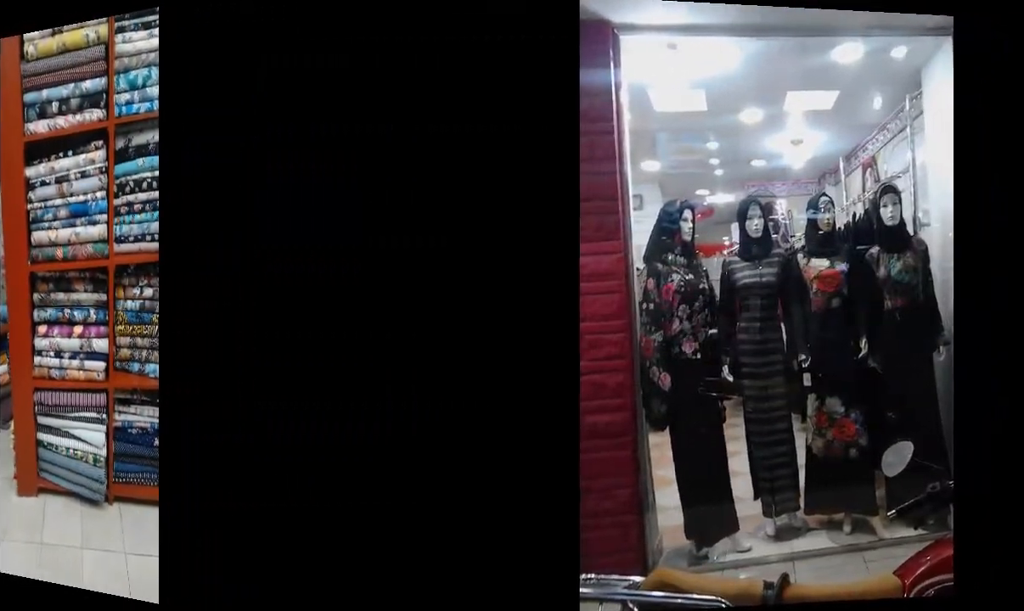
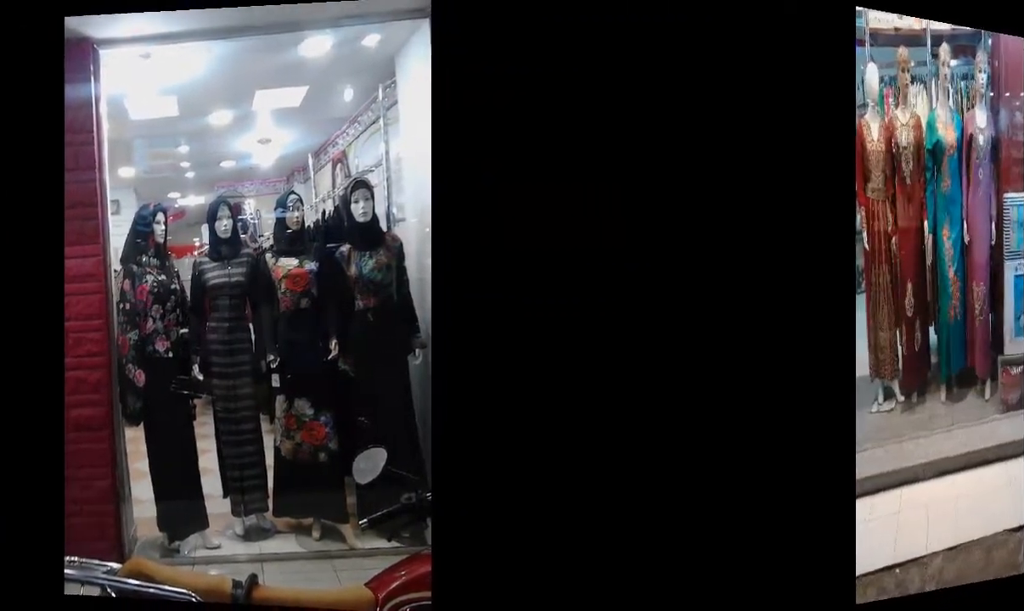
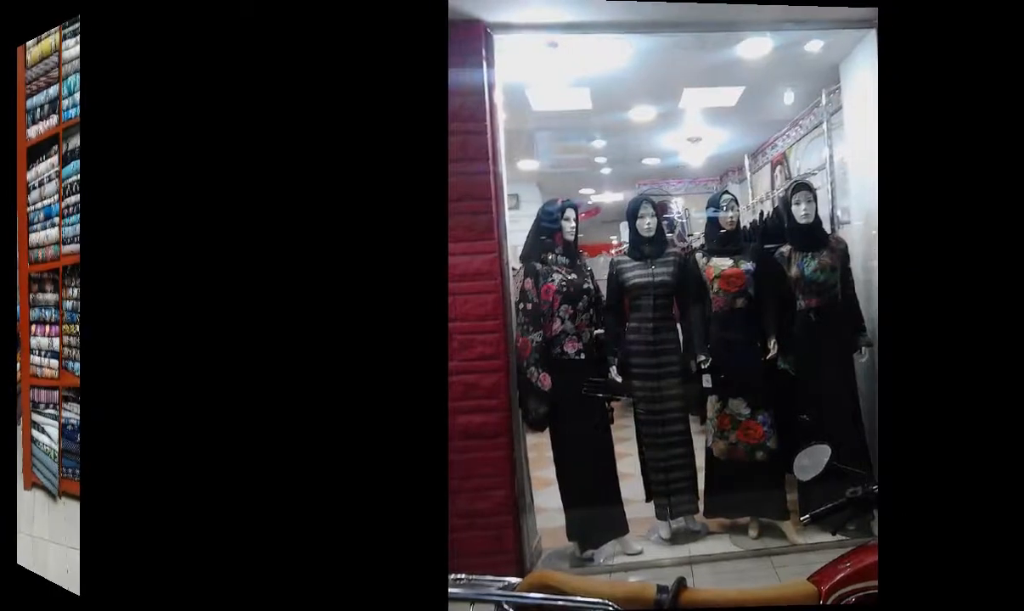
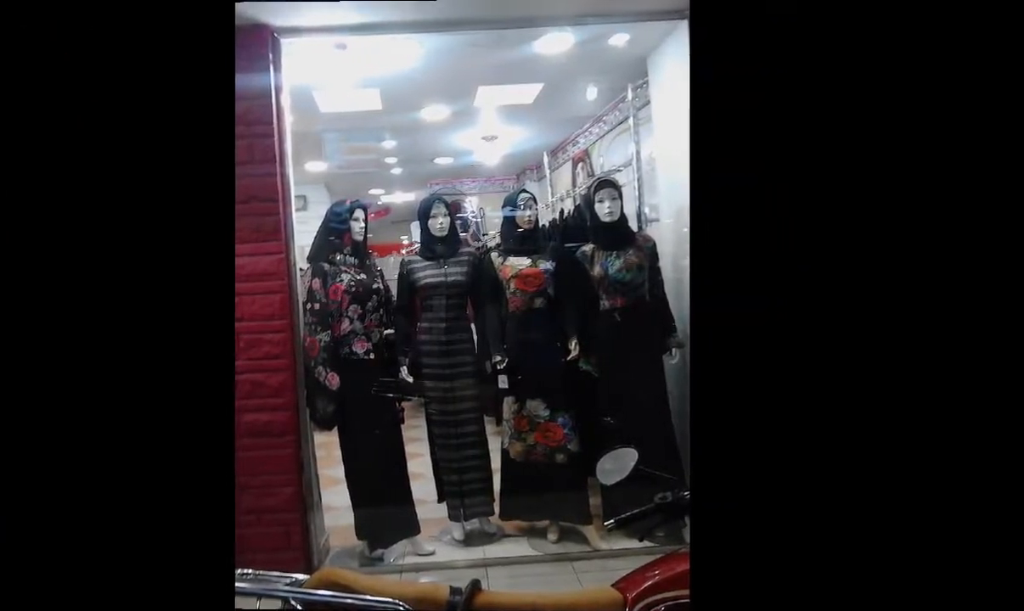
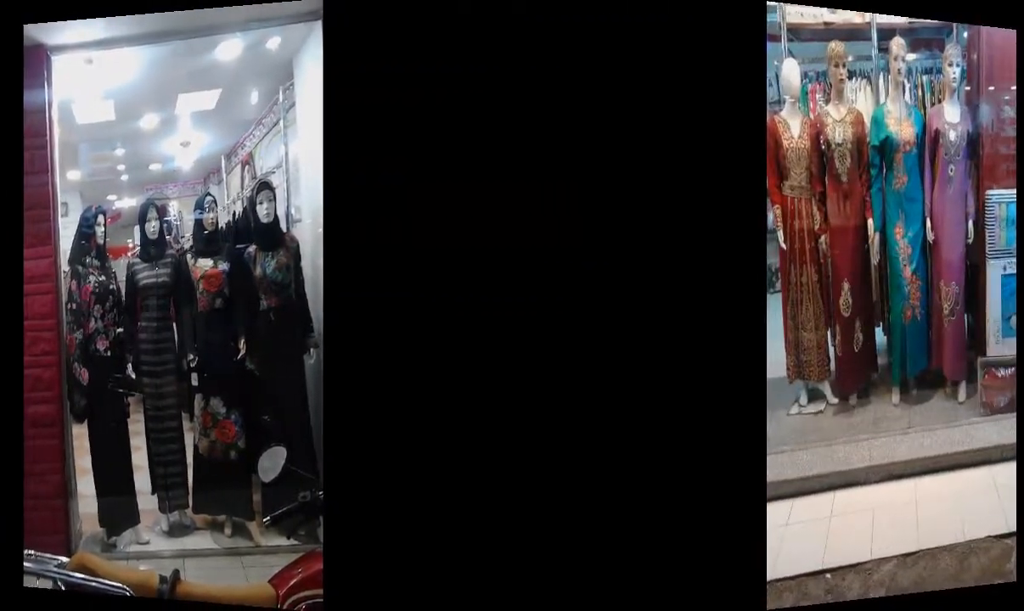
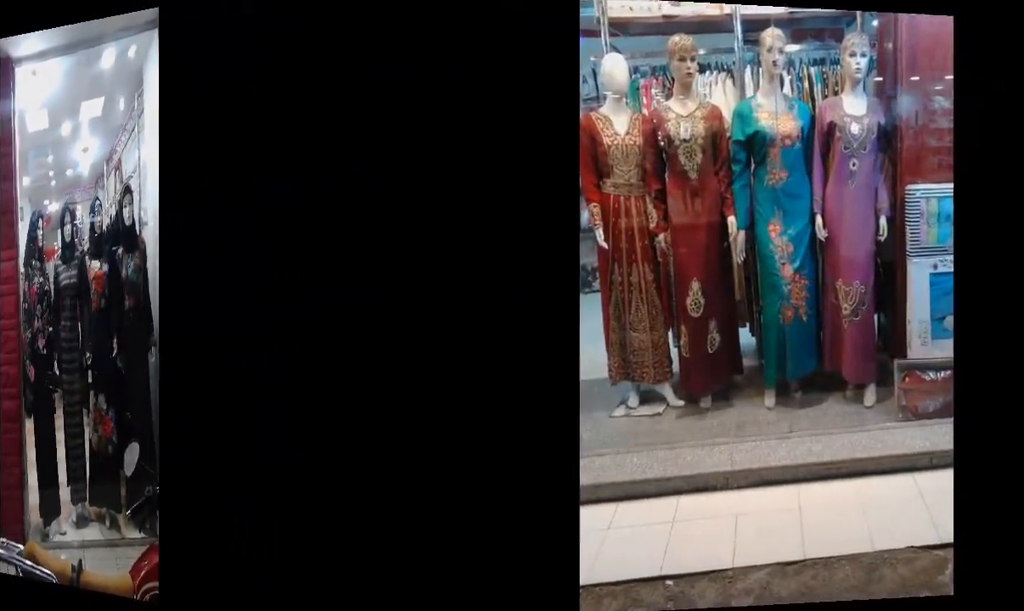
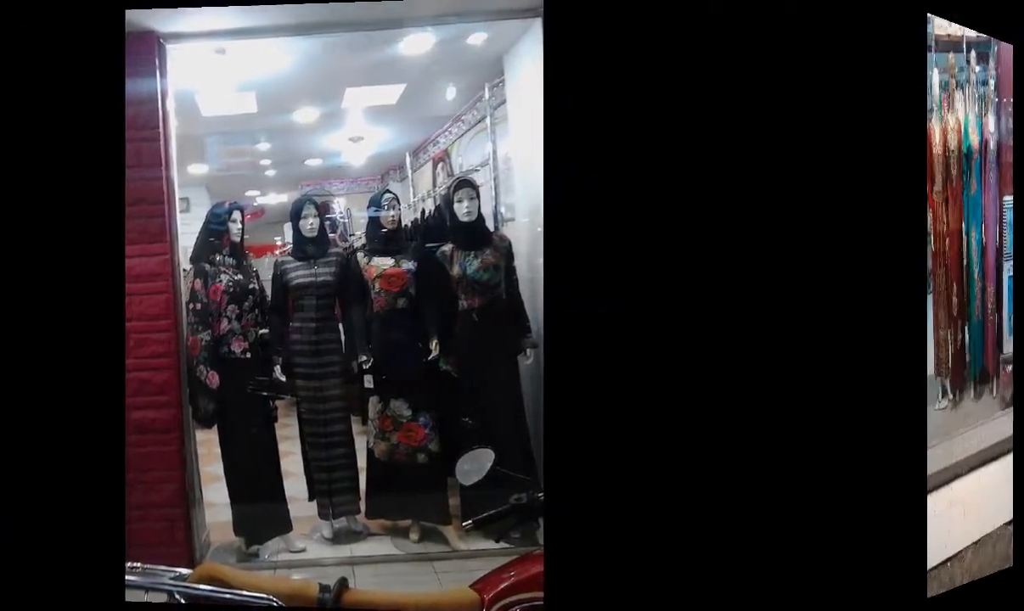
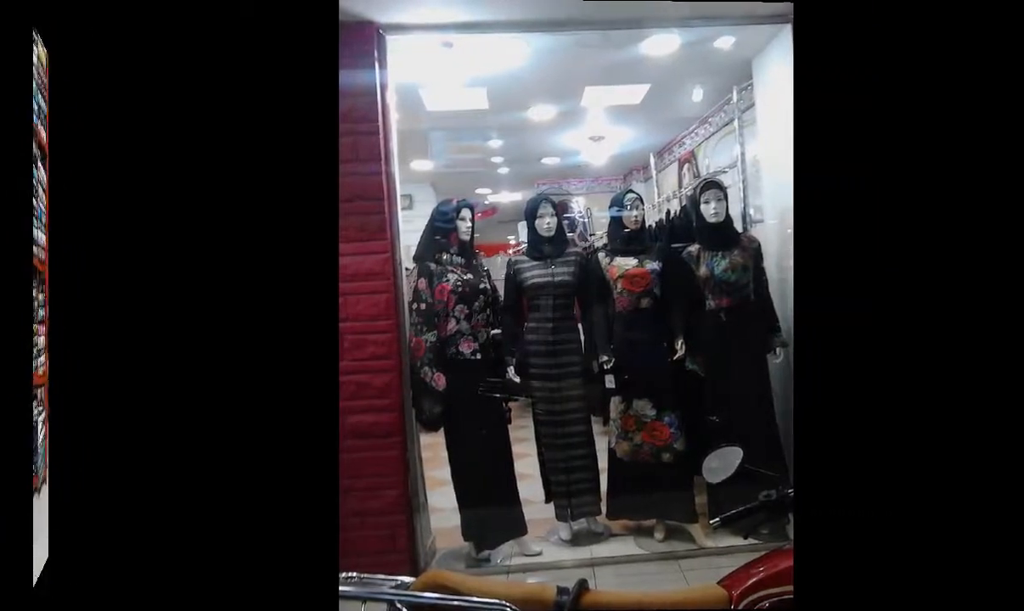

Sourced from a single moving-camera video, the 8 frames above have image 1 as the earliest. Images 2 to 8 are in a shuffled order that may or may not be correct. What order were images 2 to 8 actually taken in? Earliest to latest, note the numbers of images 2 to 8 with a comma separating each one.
3, 8, 4, 7, 2, 5, 6
